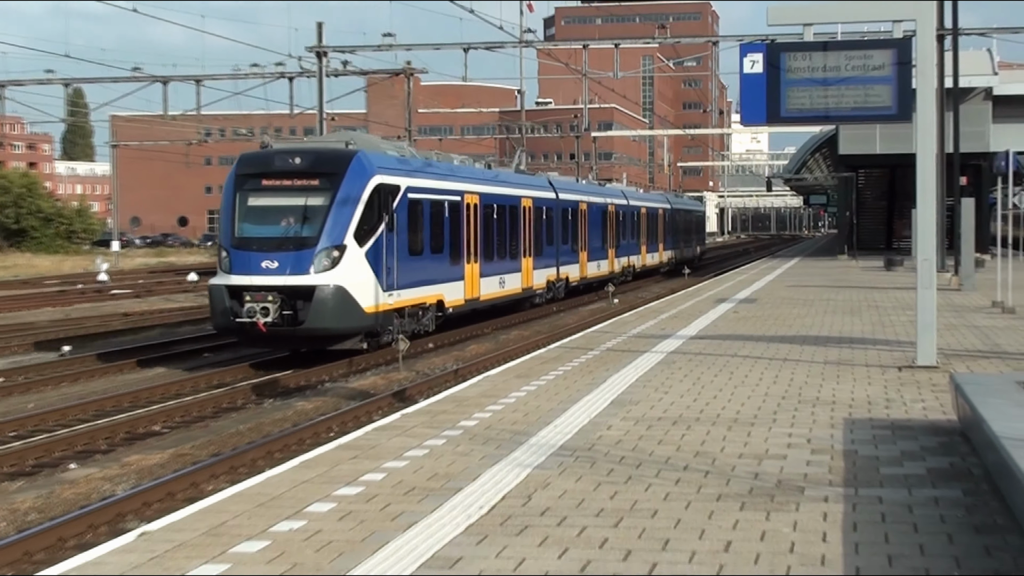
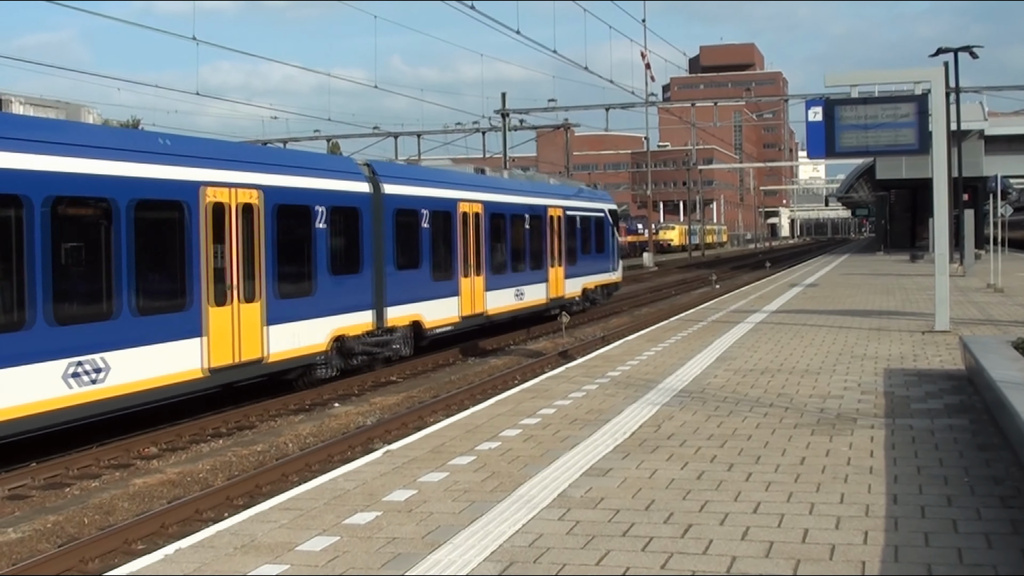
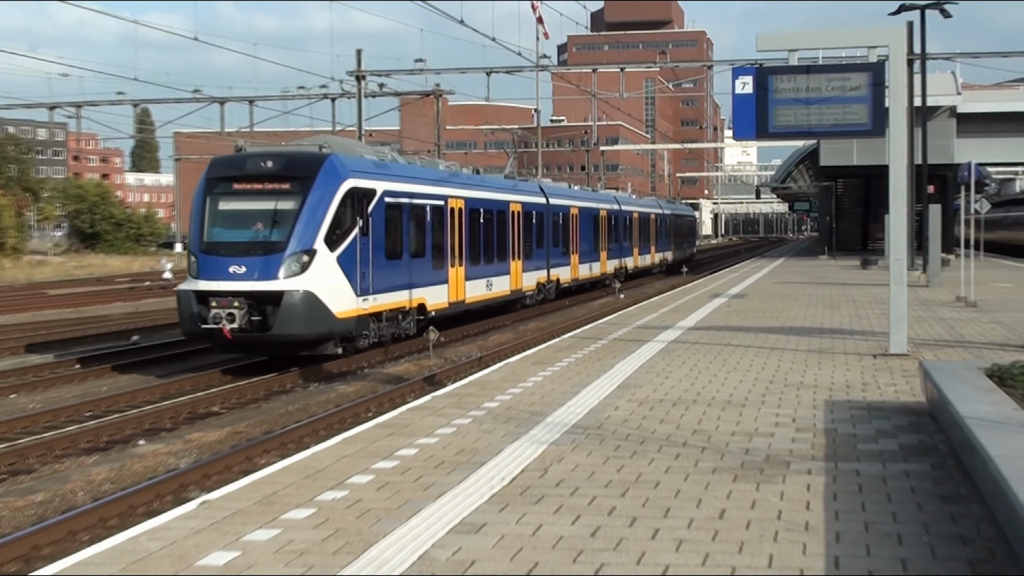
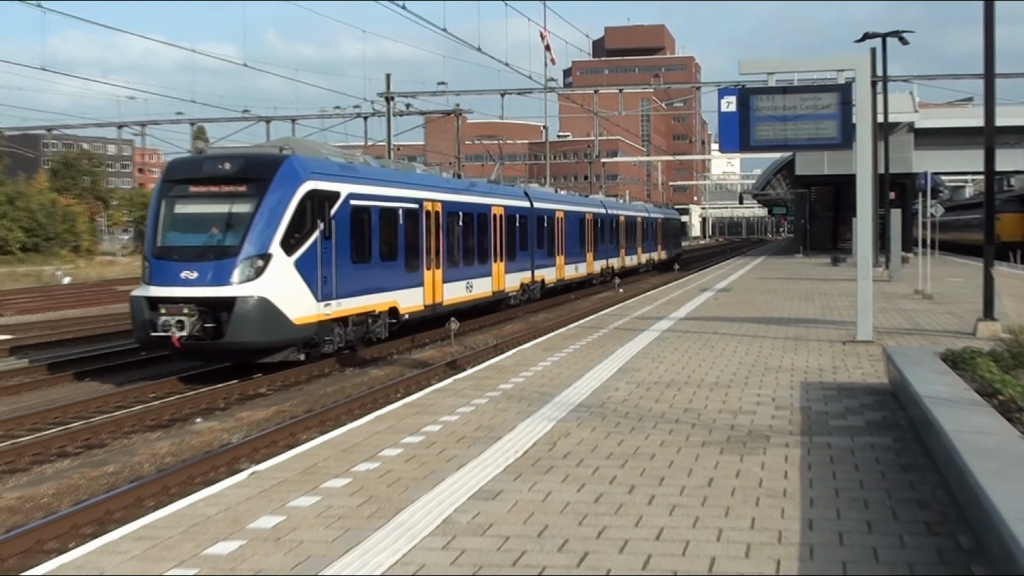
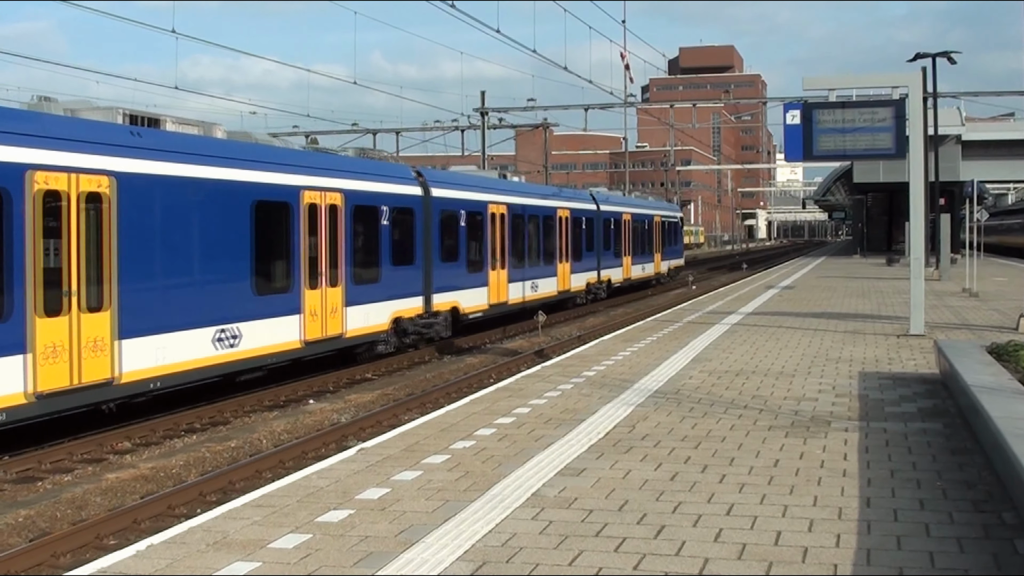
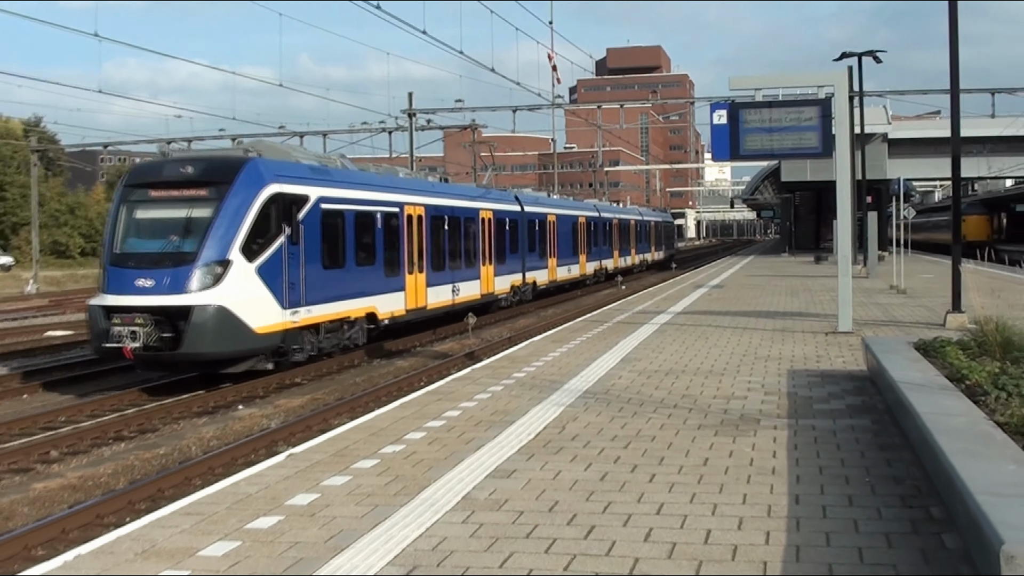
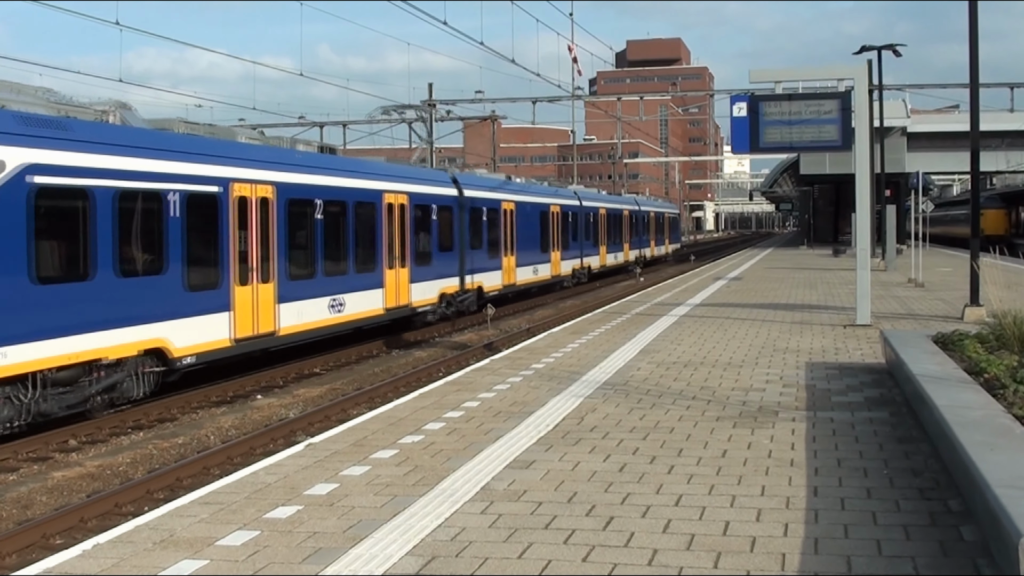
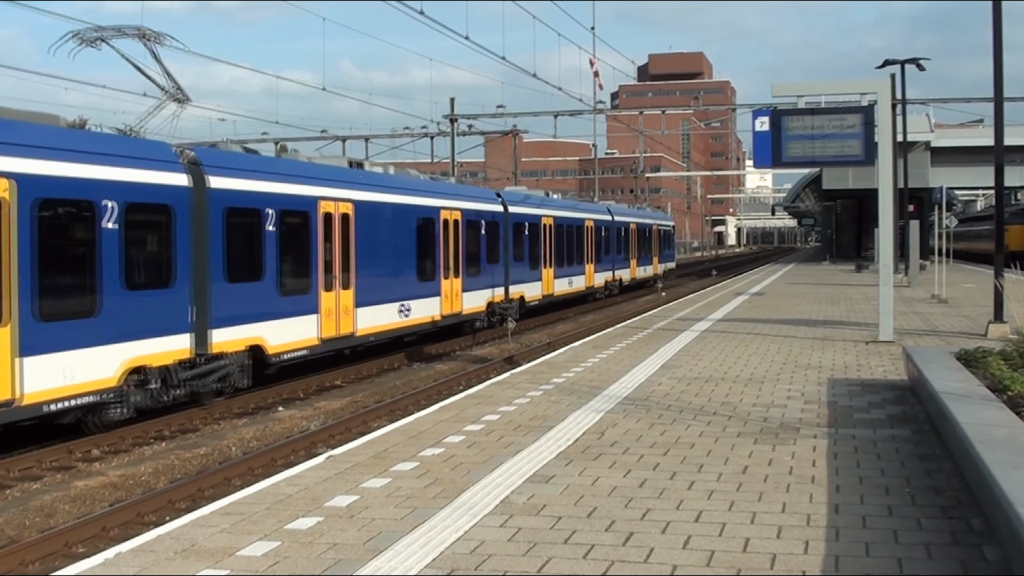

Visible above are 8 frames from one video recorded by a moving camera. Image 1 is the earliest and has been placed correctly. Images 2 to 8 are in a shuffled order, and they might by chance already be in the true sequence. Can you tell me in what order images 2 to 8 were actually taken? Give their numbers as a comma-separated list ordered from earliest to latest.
3, 4, 6, 7, 8, 5, 2
